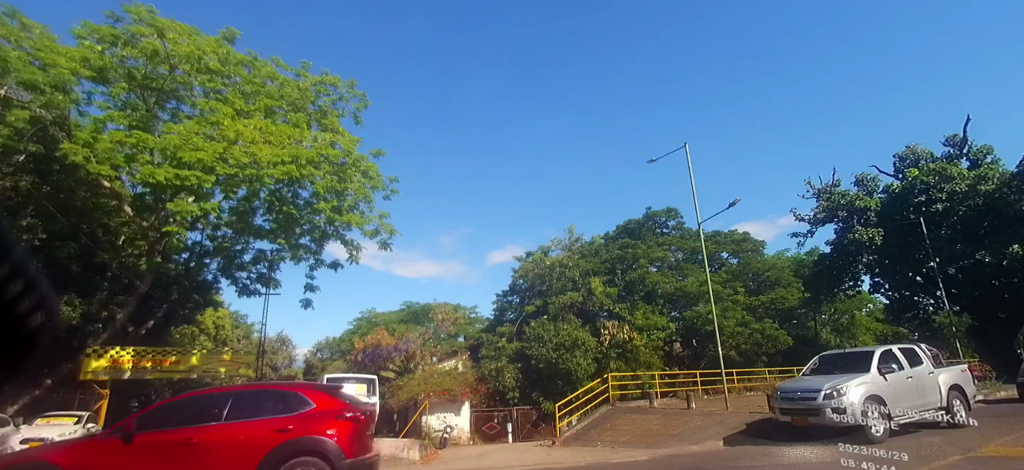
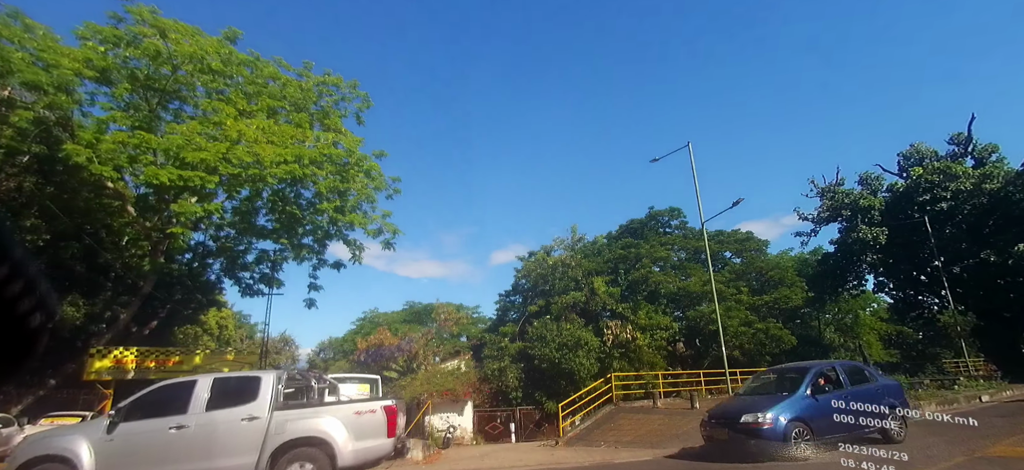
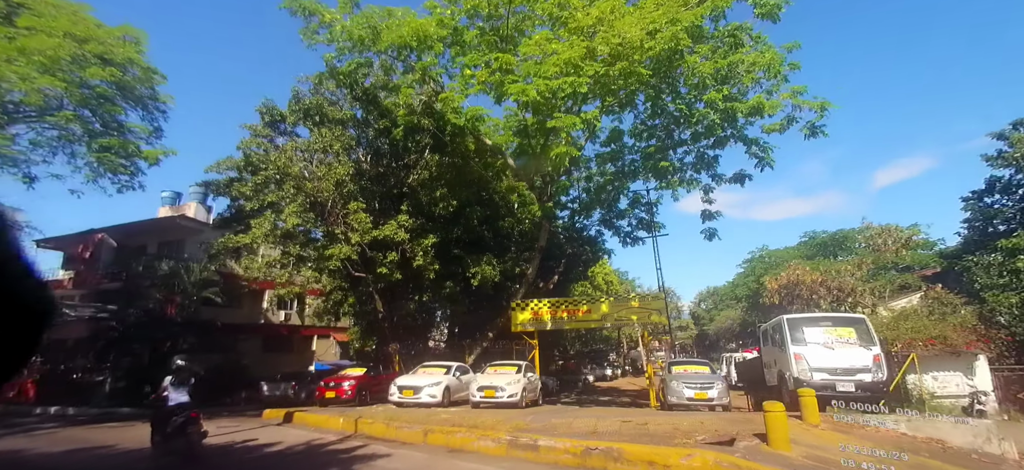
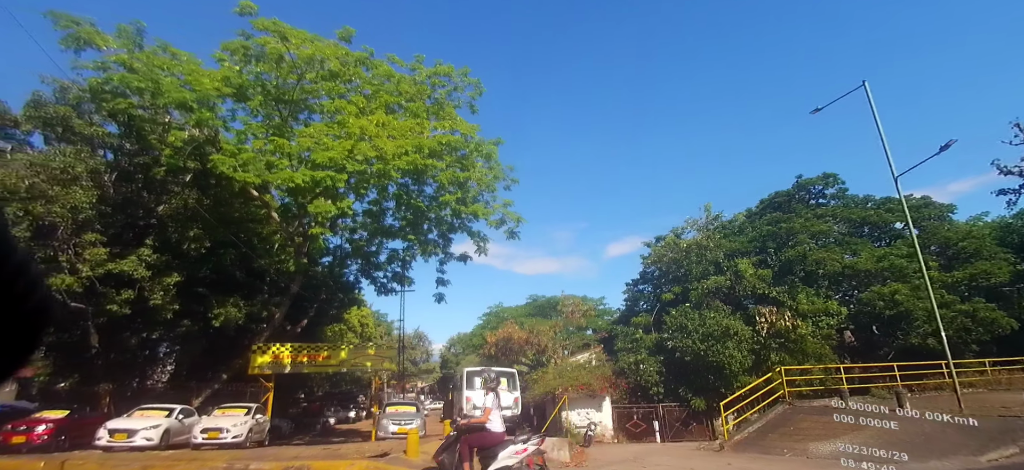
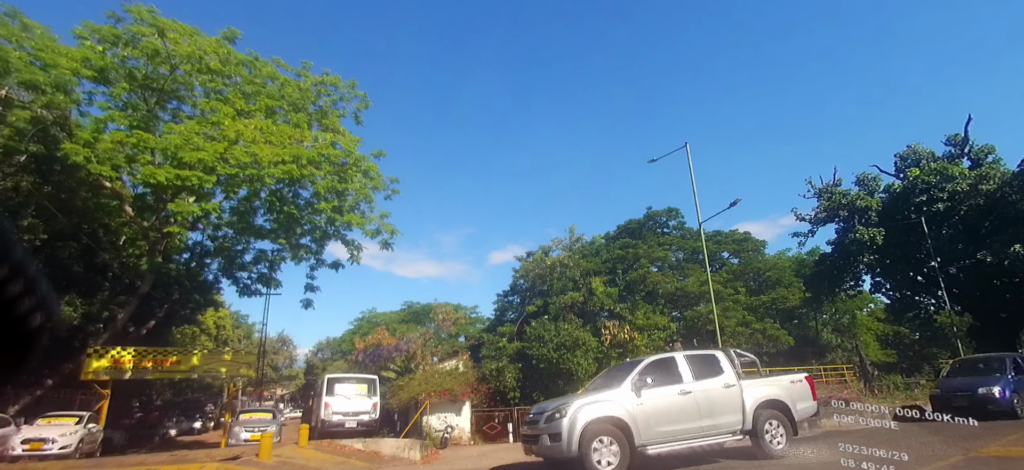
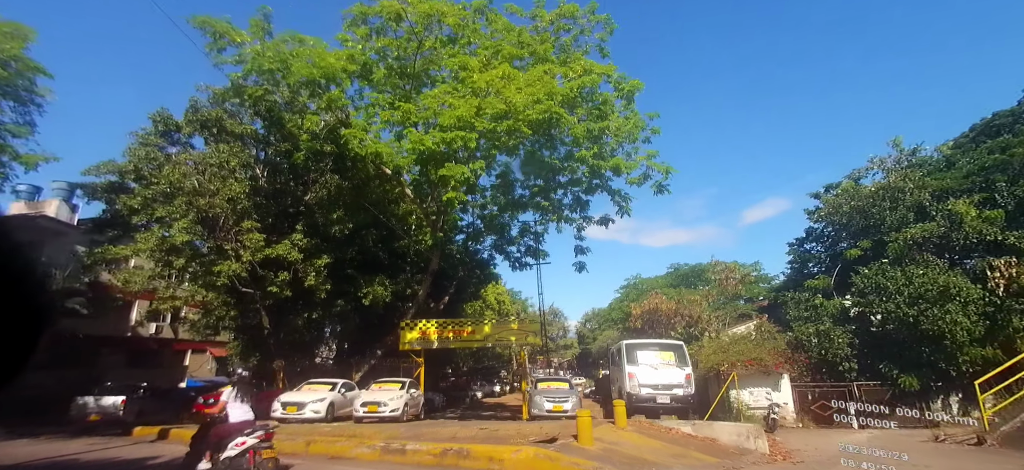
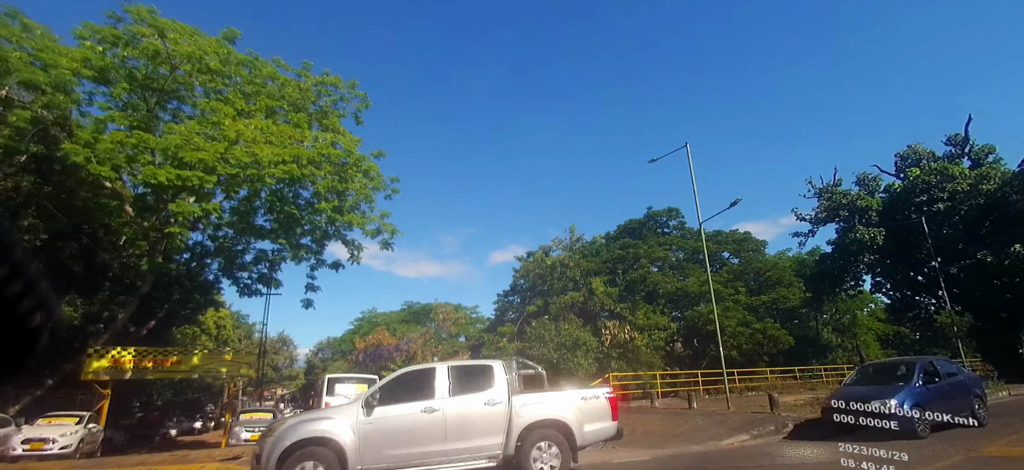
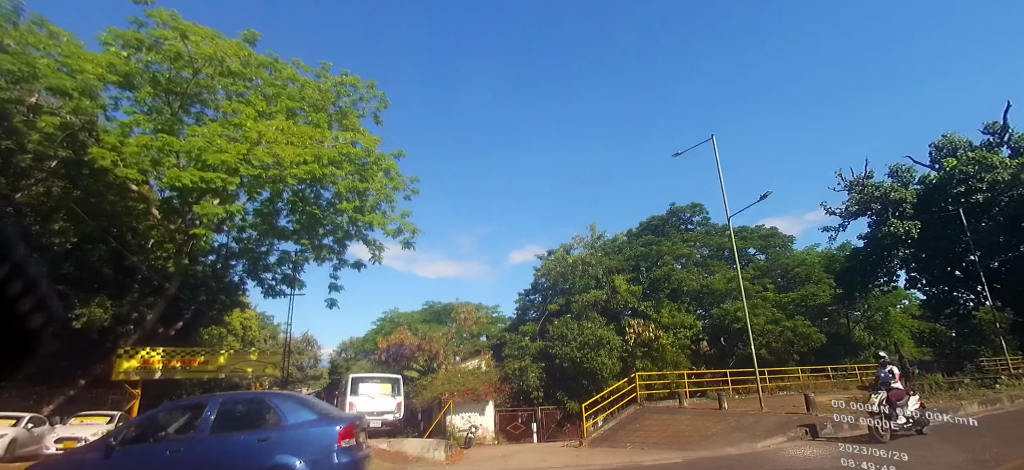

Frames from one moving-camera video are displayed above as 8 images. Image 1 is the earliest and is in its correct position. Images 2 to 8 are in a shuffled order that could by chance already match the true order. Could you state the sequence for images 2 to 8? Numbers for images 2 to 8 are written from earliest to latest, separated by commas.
5, 7, 2, 8, 4, 6, 3
